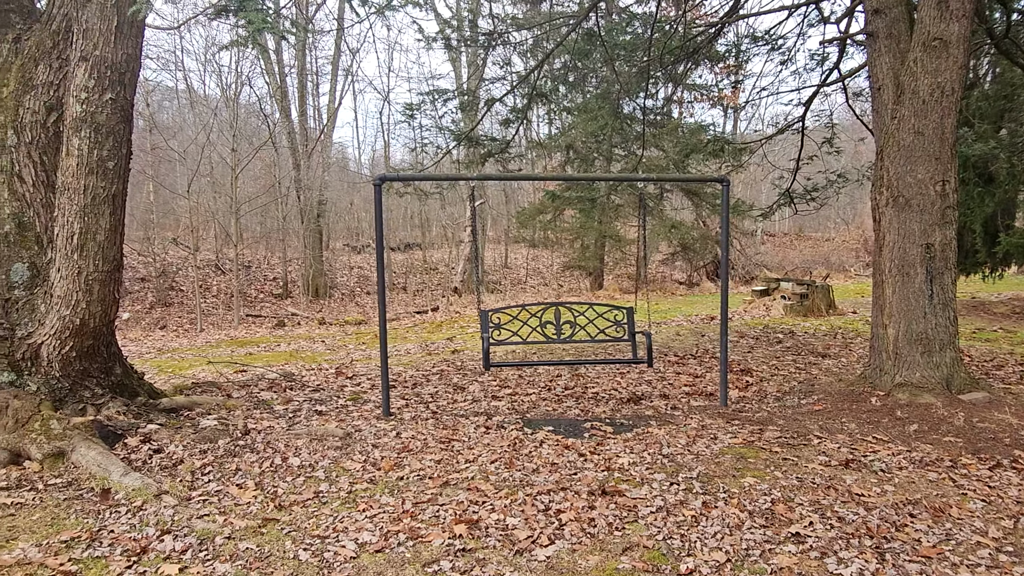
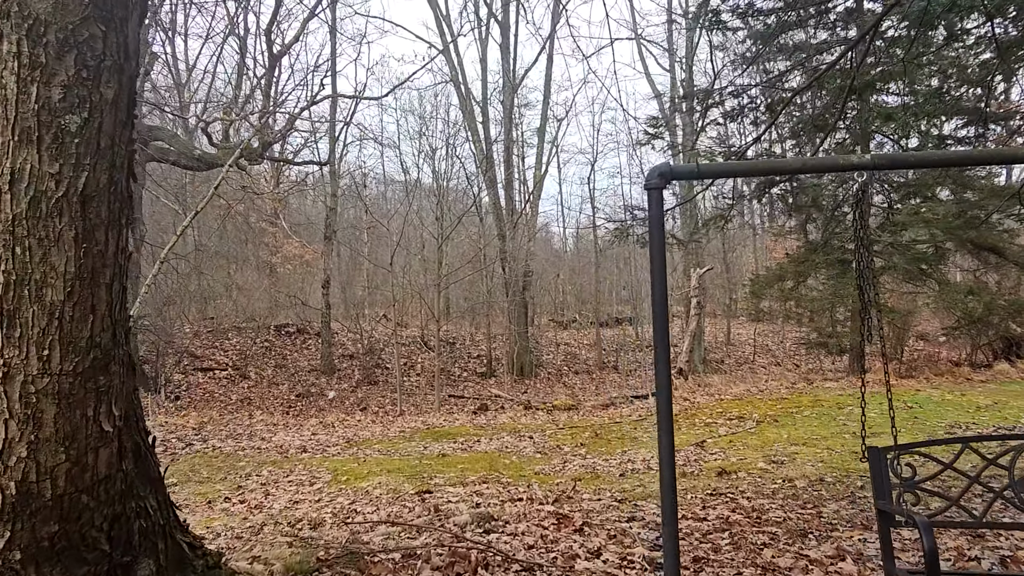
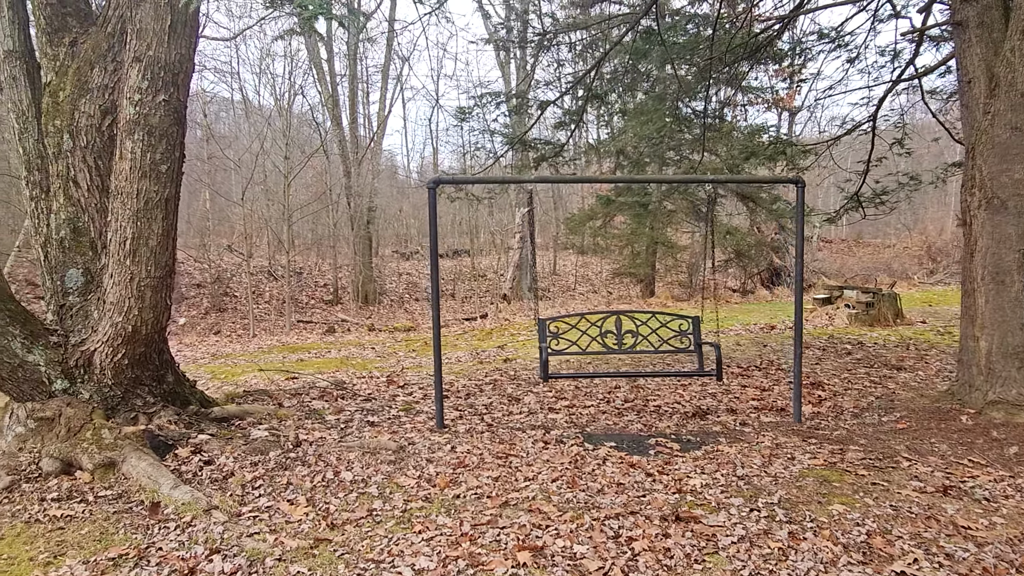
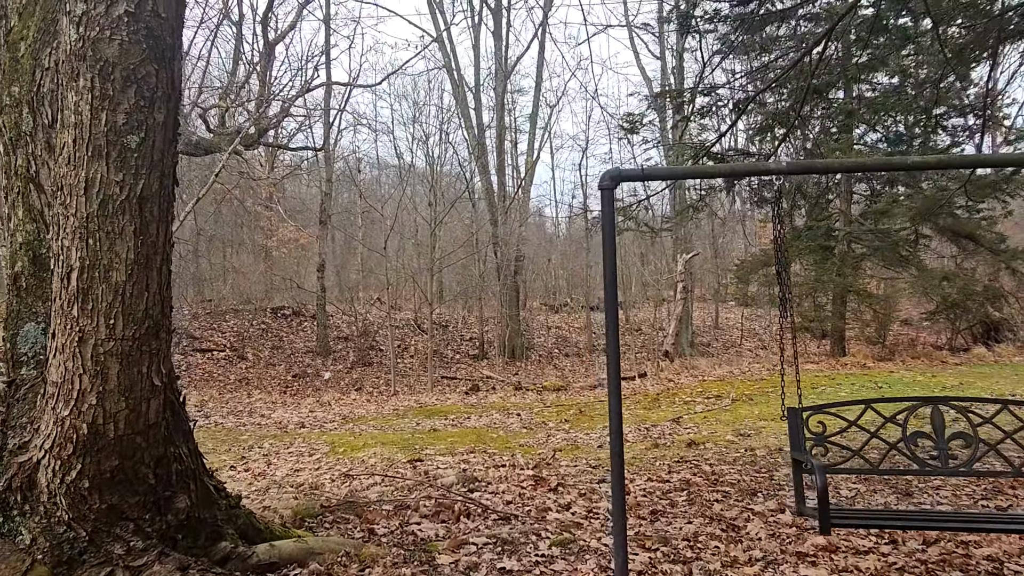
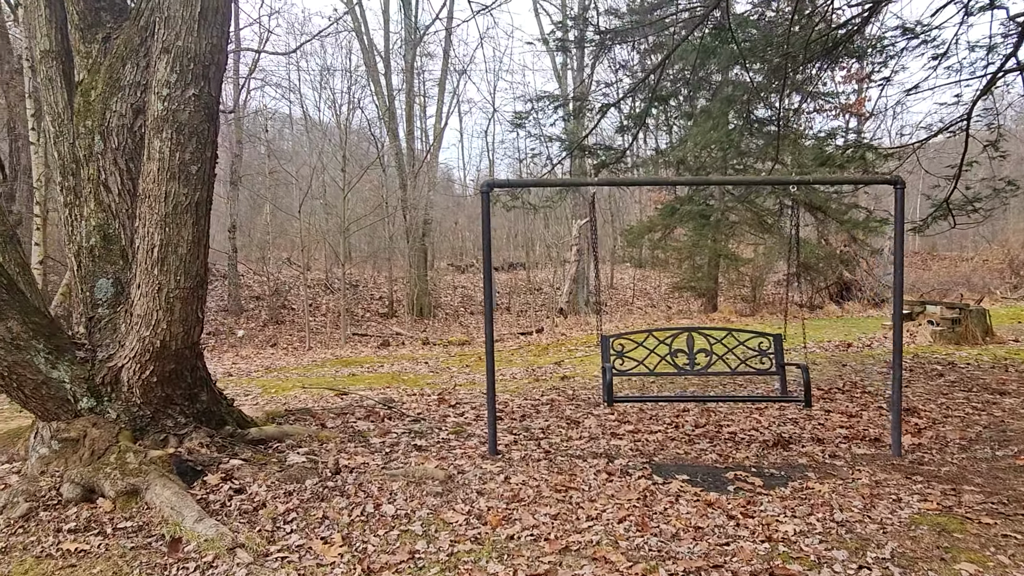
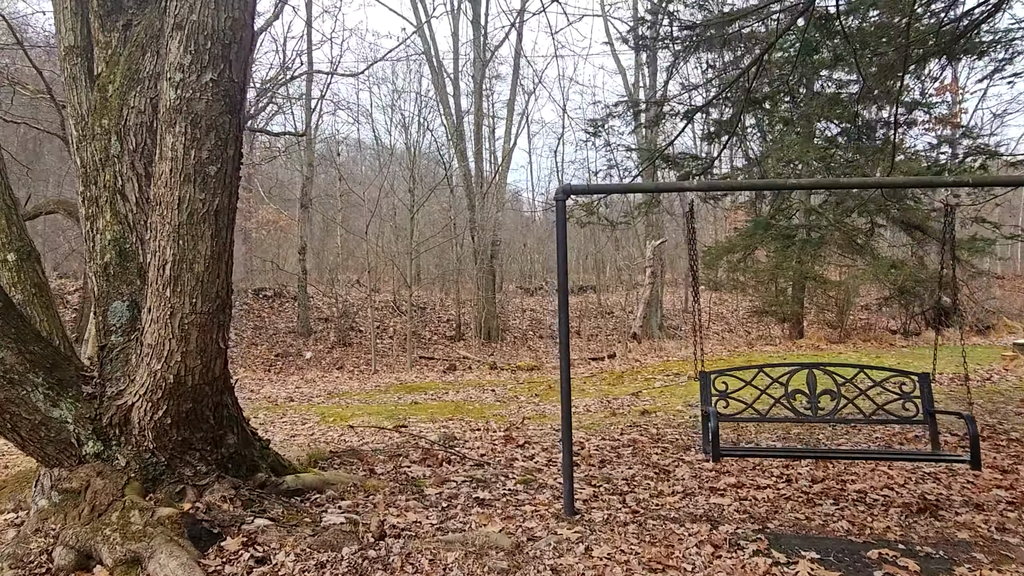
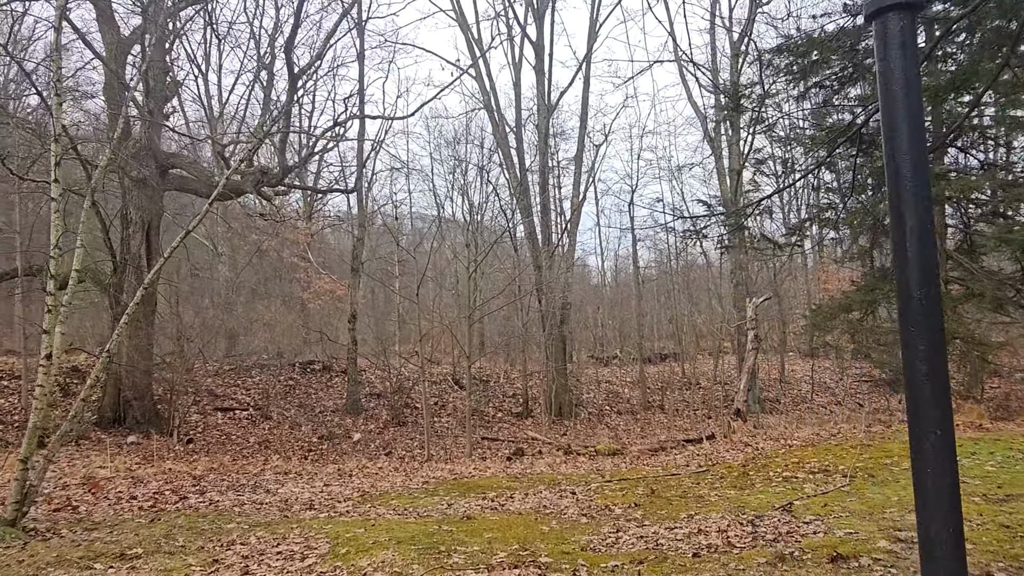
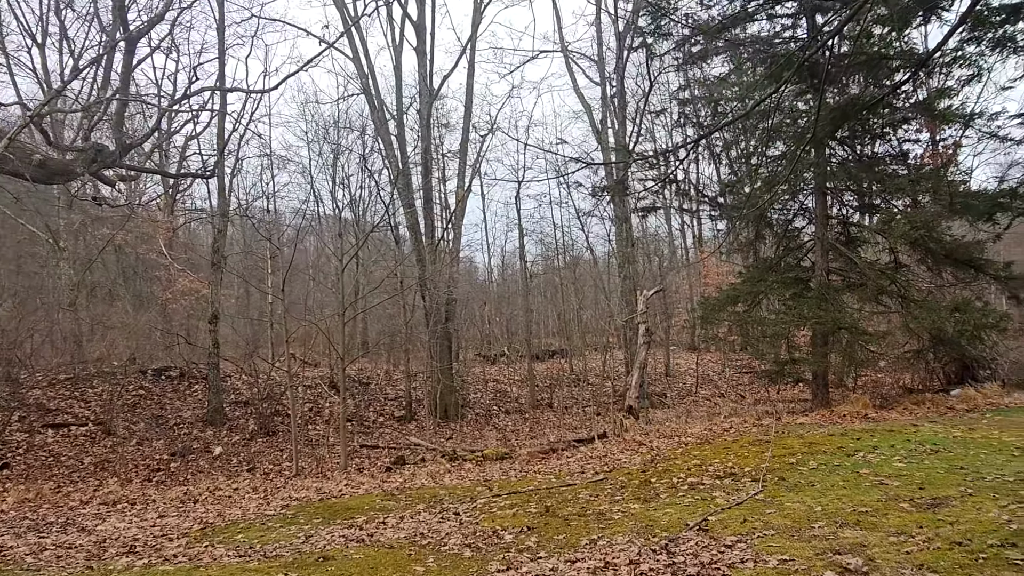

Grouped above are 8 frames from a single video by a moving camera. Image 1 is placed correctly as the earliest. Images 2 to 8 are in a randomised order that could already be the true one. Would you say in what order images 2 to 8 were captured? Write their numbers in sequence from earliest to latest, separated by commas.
3, 5, 6, 4, 2, 7, 8
